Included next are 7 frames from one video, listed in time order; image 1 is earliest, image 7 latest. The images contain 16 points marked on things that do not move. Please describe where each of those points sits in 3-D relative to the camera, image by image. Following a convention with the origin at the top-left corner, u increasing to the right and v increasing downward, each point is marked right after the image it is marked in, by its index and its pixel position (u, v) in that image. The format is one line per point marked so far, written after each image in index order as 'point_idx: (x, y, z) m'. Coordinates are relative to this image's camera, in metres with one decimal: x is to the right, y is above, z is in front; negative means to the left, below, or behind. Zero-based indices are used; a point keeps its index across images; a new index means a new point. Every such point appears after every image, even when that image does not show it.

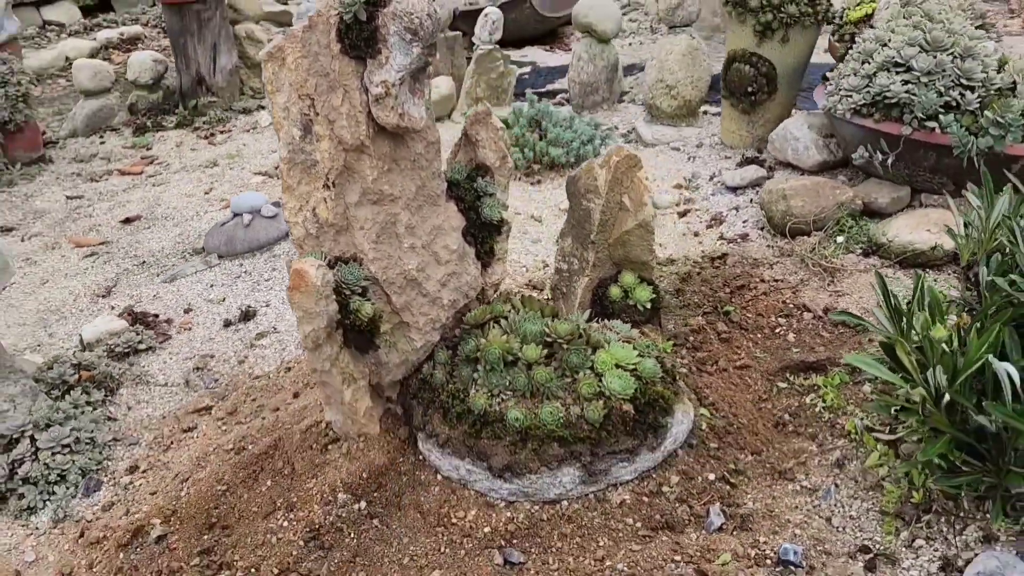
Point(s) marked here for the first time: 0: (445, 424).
0: (-0.2, -0.4, +2.6) m
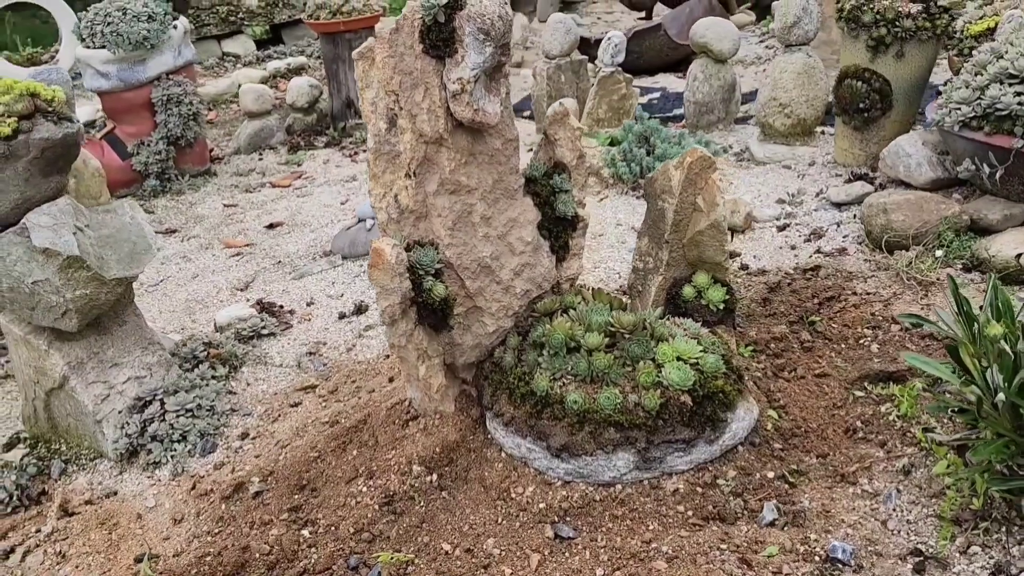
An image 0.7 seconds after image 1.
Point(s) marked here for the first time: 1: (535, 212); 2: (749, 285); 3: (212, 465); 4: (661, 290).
0: (0.0, -0.4, +2.7) m
1: (+0.1, +0.2, +2.8) m
2: (+1.0, 0.0, +3.6) m
3: (-1.2, -0.7, +3.3) m
4: (+0.5, 0.0, +3.0) m
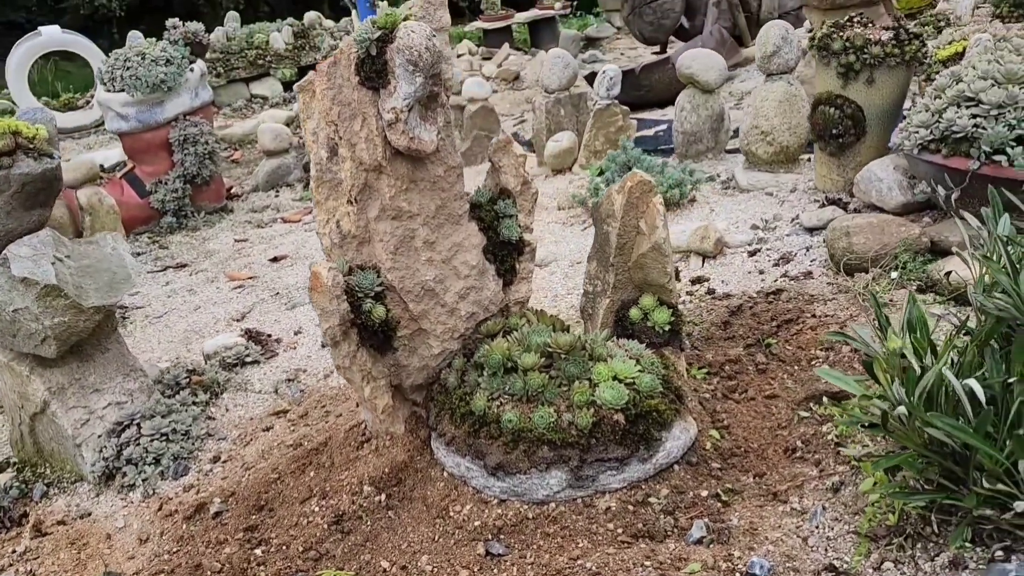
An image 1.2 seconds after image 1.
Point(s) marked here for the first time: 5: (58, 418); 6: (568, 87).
0: (-0.2, -0.4, +2.8) m
1: (-0.1, +0.2, +2.9) m
2: (+0.8, -0.1, +3.6) m
3: (-1.3, -0.8, +3.4) m
4: (+0.3, -0.1, +3.0) m
5: (-1.9, -0.5, +3.6) m
6: (+0.4, +1.6, +6.7) m
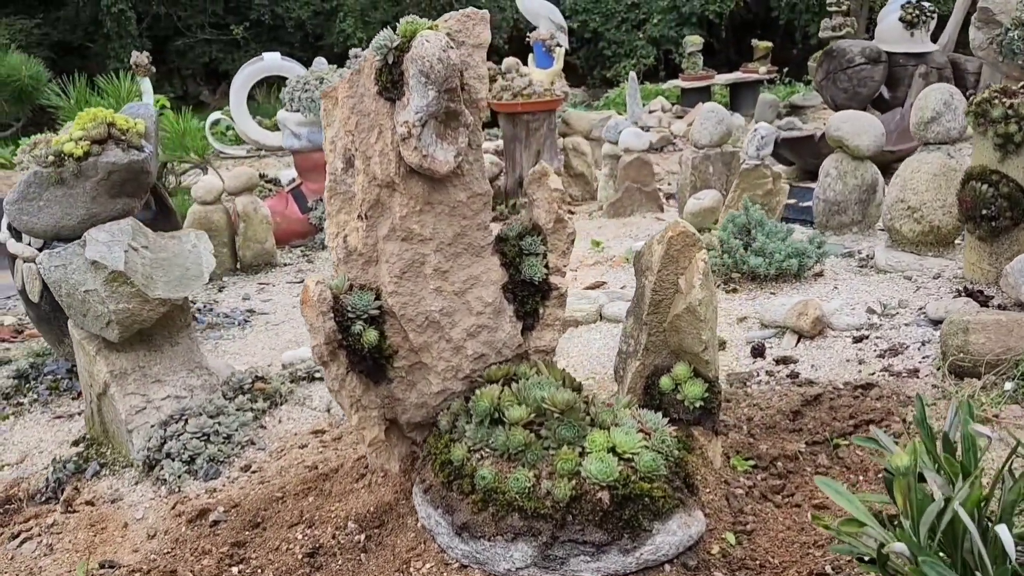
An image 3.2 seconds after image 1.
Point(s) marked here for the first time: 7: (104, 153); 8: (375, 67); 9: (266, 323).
0: (-0.2, -0.5, +2.5) m
1: (0.0, 0.0, +2.6) m
2: (+1.0, -0.4, +3.1) m
3: (-1.2, -0.8, +3.4) m
4: (+0.4, -0.3, +2.7) m
5: (-1.7, -0.5, +3.7) m
6: (+1.5, +1.1, +6.3) m
7: (-1.6, +0.5, +3.5) m
8: (-0.4, +0.6, +2.4) m
9: (-1.7, -0.2, +5.9) m
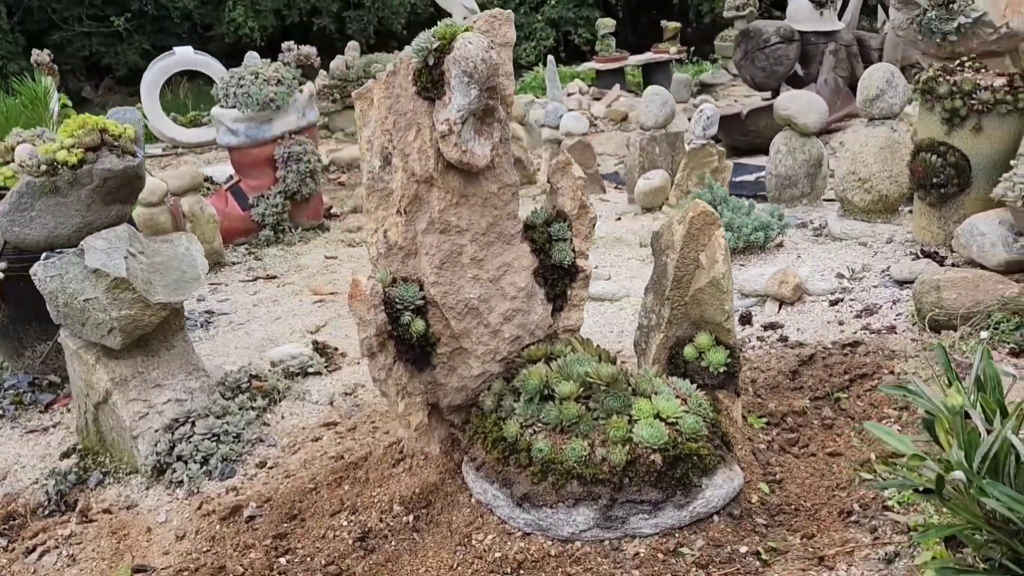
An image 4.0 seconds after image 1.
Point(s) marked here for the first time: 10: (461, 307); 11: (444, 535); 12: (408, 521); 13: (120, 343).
0: (-0.1, -0.5, +2.7) m
1: (+0.1, +0.1, +2.8) m
2: (+1.0, -0.3, +3.4) m
3: (-1.1, -0.8, +3.5) m
4: (+0.5, -0.2, +2.9) m
5: (-1.7, -0.5, +3.7) m
6: (+1.2, +1.2, +6.6) m
7: (-1.6, +0.5, +3.4) m
8: (-0.3, +0.7, +2.5) m
9: (-1.9, -0.2, +5.9) m
10: (-0.2, -0.1, +2.7) m
11: (-0.2, -0.8, +2.7) m
12: (-0.3, -0.7, +2.8) m
13: (-1.6, -0.2, +3.5) m
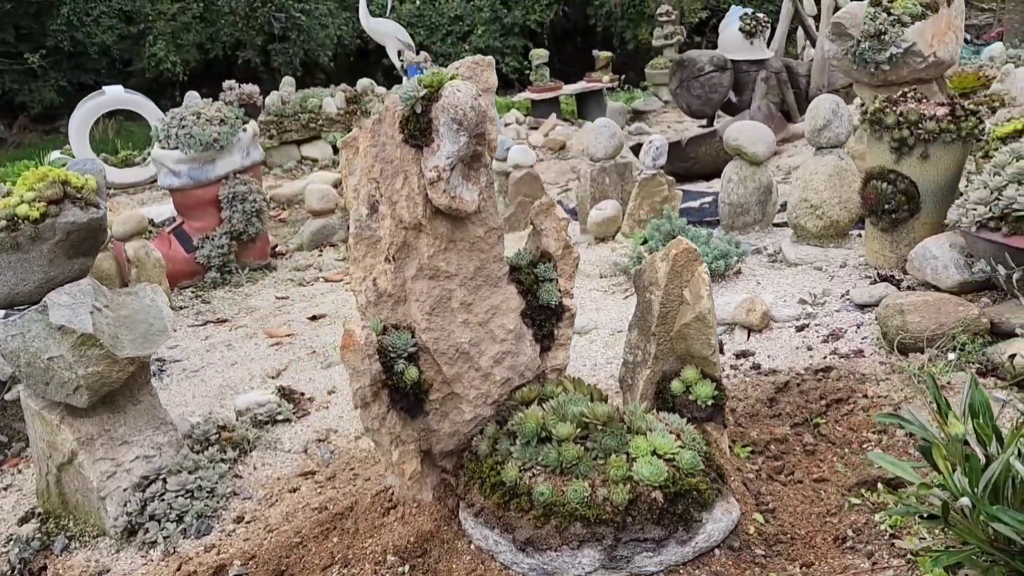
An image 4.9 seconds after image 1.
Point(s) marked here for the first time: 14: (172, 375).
0: (-0.1, -0.6, +2.6) m
1: (0.0, 0.0, +2.8) m
2: (+1.0, -0.4, +3.4) m
3: (-1.2, -1.0, +3.4) m
4: (+0.5, -0.3, +2.9) m
5: (-1.8, -0.7, +3.5) m
6: (+0.8, +1.0, +6.7) m
7: (-1.7, +0.3, +3.3) m
8: (-0.3, +0.5, +2.5) m
9: (-2.2, -0.5, +5.7) m
10: (-0.2, -0.2, +2.7) m
11: (-0.2, -0.9, +2.6) m
12: (-0.3, -0.9, +2.7) m
13: (-1.7, -0.4, +3.4) m
14: (-2.2, -0.6, +5.7) m
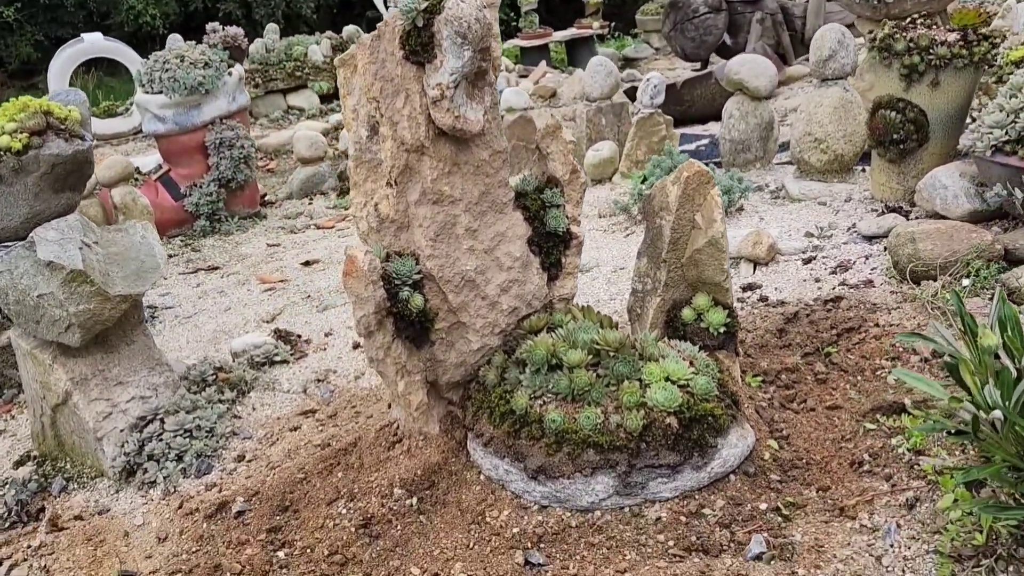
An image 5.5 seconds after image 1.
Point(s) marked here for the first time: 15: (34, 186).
0: (-0.1, -0.4, +2.6) m
1: (0.0, +0.2, +2.7) m
2: (+1.0, -0.1, +3.4) m
3: (-1.2, -0.8, +3.3) m
4: (+0.5, -0.1, +2.8) m
5: (-1.7, -0.5, +3.5) m
6: (+0.7, +1.5, +6.6) m
7: (-1.7, +0.5, +3.2) m
8: (-0.3, +0.7, +2.4) m
9: (-2.2, -0.2, +5.6) m
10: (-0.2, 0.0, +2.6) m
11: (-0.2, -0.7, +2.6) m
12: (-0.3, -0.7, +2.7) m
13: (-1.7, -0.2, +3.3) m
14: (-2.3, -0.2, +5.6) m
15: (-1.8, +0.4, +3.2) m
